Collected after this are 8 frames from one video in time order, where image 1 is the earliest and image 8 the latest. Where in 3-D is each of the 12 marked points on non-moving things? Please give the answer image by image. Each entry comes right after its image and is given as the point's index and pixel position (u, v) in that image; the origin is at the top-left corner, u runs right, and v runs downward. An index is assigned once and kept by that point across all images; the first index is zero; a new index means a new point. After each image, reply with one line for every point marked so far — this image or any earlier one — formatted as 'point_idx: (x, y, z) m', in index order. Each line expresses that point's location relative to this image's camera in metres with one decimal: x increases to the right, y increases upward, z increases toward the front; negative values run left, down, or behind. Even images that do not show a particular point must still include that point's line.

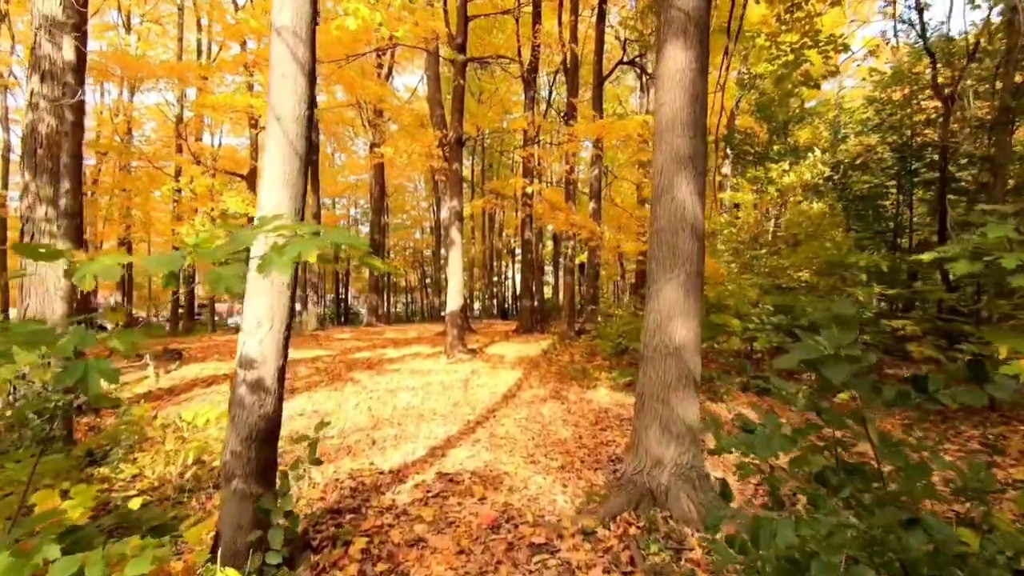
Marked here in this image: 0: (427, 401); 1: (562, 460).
0: (-1.3, -1.7, +7.4) m
1: (+0.5, -1.6, +4.8) m
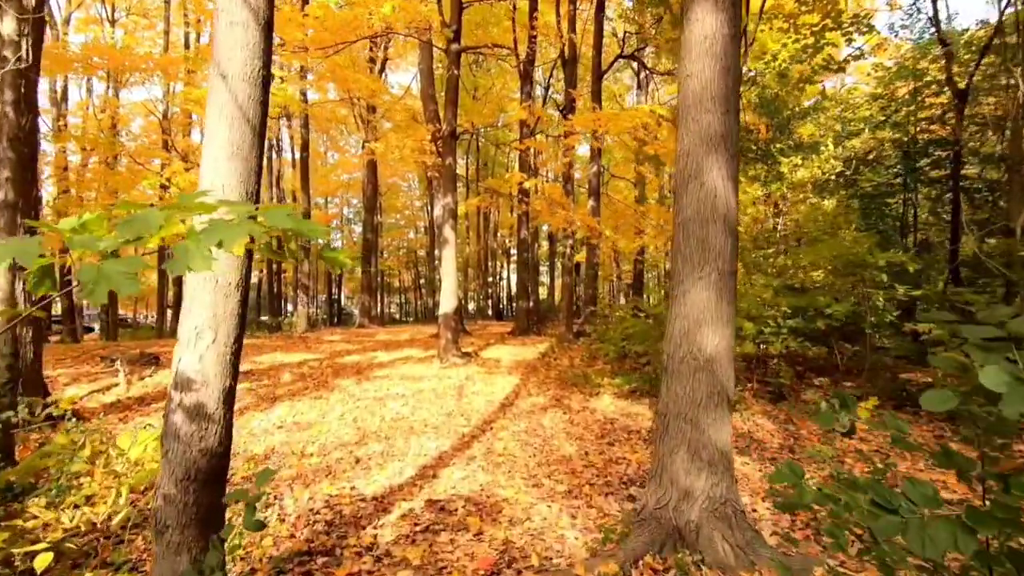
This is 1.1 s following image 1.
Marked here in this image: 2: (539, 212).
0: (-1.3, -1.7, +6.9) m
1: (+0.5, -1.6, +4.2) m
2: (+0.7, +2.1, +13.9) m
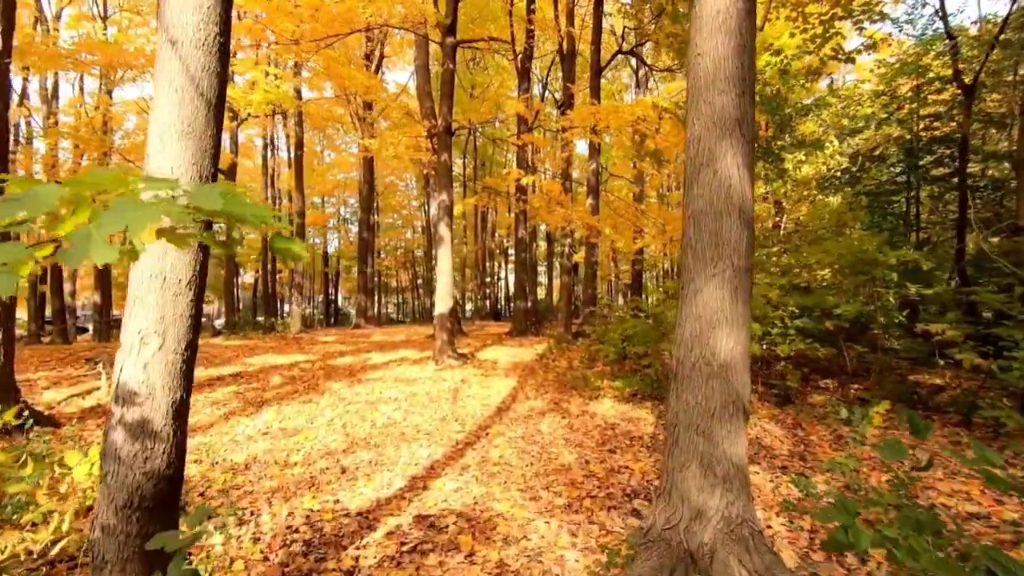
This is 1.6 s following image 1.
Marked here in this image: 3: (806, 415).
0: (-1.3, -1.7, +6.6) m
1: (+0.4, -1.6, +4.0) m
2: (+0.7, +2.1, +13.7) m
3: (+3.8, -1.6, +6.5) m
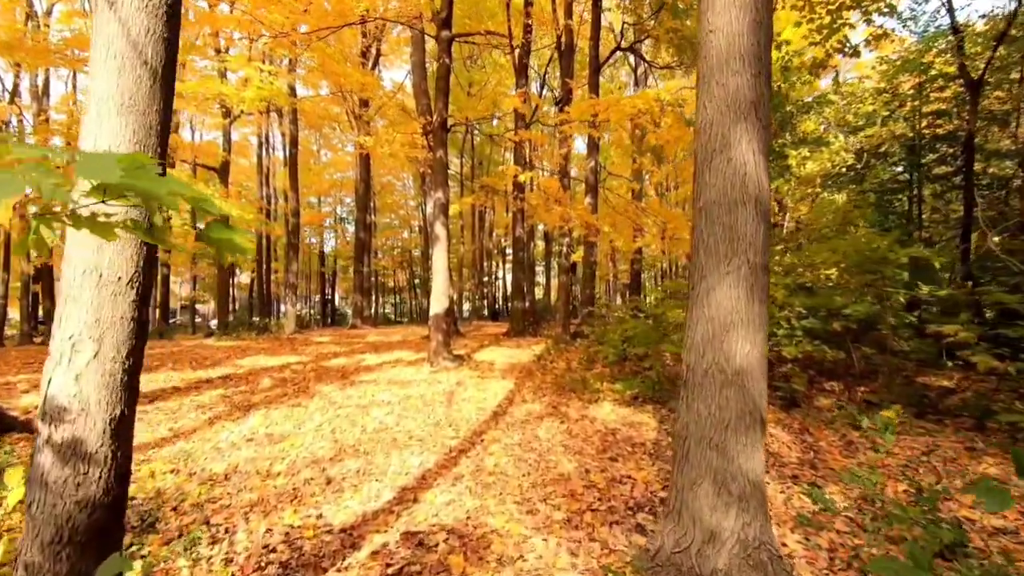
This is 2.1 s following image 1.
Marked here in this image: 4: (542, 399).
0: (-1.4, -1.7, +6.4) m
1: (+0.4, -1.6, +3.7) m
2: (+0.6, +2.1, +13.4) m
3: (+3.7, -1.6, +6.3) m
4: (+0.4, -1.6, +7.4) m
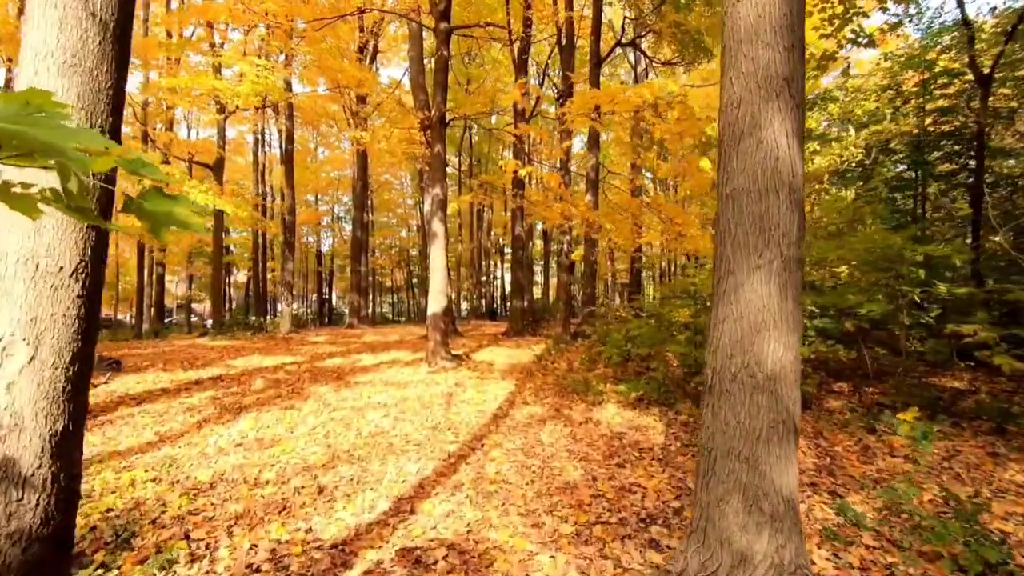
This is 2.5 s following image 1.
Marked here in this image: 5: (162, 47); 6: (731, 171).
0: (-1.4, -1.7, +6.1) m
1: (+0.4, -1.6, +3.5) m
2: (+0.6, +2.1, +13.2) m
3: (+3.8, -1.6, +6.1) m
4: (+0.4, -1.6, +7.2) m
5: (-10.5, +7.2, +15.2) m
6: (+1.0, +0.5, +2.4) m
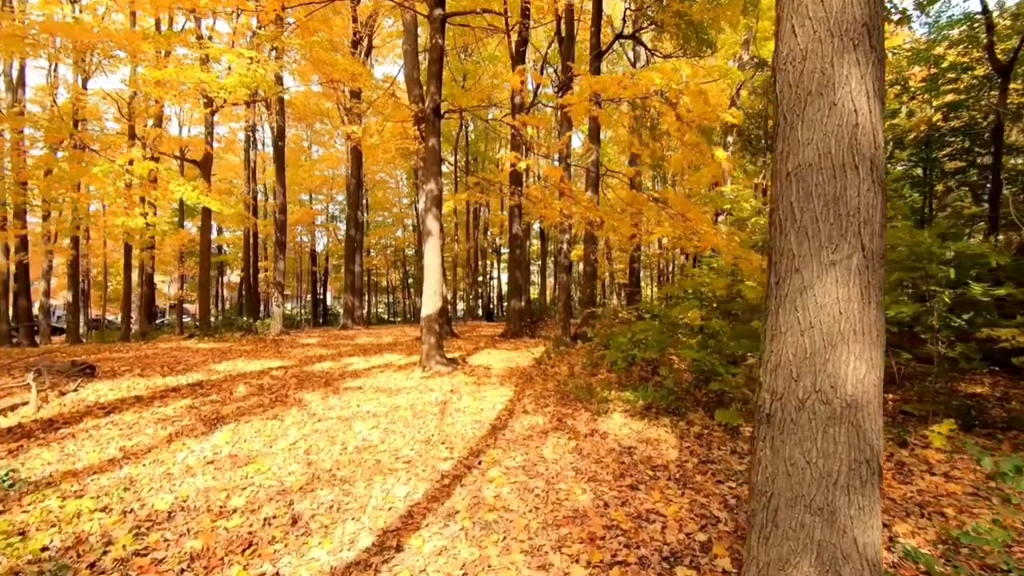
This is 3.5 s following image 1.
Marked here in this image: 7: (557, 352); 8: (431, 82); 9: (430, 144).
0: (-1.4, -1.7, +5.6) m
1: (+0.4, -1.6, +3.0) m
2: (+0.5, +2.1, +12.7) m
3: (+3.8, -1.6, +5.6) m
4: (+0.4, -1.6, +6.7) m
5: (-10.6, +7.2, +14.6) m
6: (+1.0, +0.5, +1.9) m
7: (+0.9, -1.3, +10.7) m
8: (-1.6, +4.1, +10.0) m
9: (-1.6, +2.8, +9.9) m
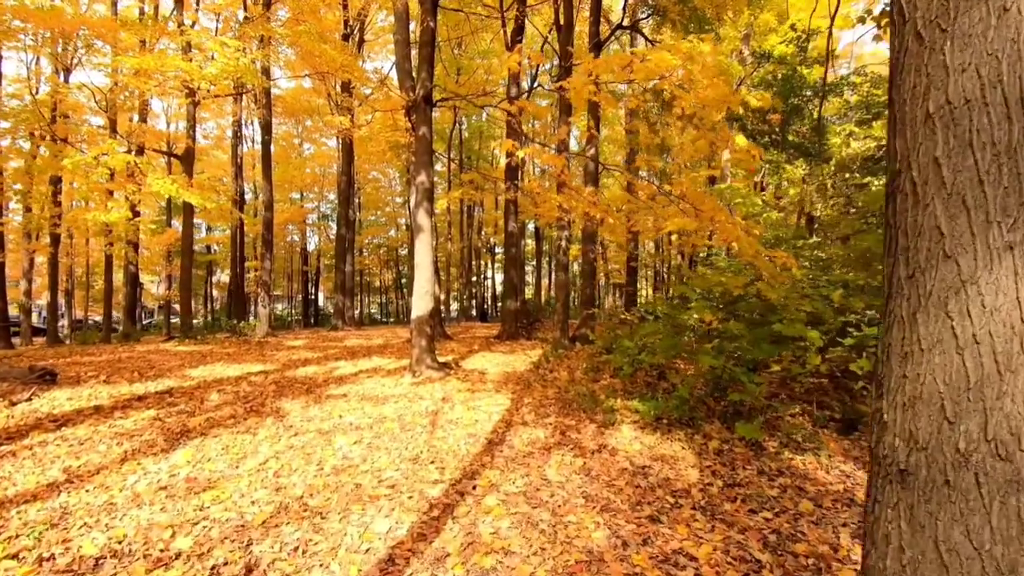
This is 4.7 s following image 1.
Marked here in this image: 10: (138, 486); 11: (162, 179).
0: (-1.4, -1.7, +5.0) m
1: (+0.5, -1.6, +2.4) m
2: (+0.4, +2.1, +12.1) m
3: (+3.7, -1.6, +5.0) m
4: (+0.4, -1.6, +6.1) m
5: (-10.7, +7.2, +13.9) m
6: (+1.1, +0.5, +1.3) m
7: (+0.9, -1.3, +10.1) m
8: (-1.7, +4.1, +9.4) m
9: (-1.7, +2.8, +9.2) m
10: (-3.1, -1.6, +4.2) m
11: (-10.0, +3.1, +14.5) m
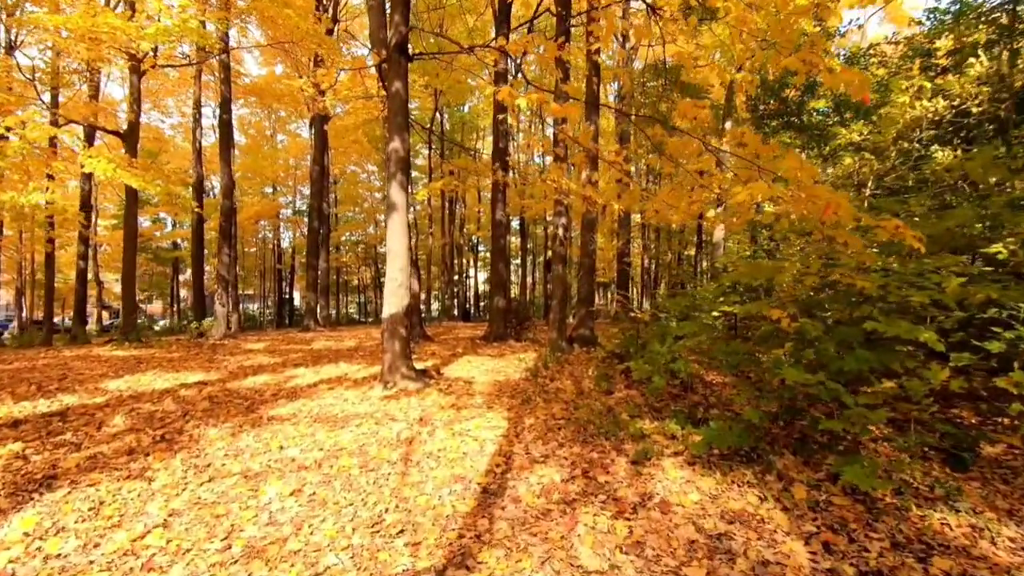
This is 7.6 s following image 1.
0: (-1.3, -1.5, +3.4) m
1: (+0.6, -1.5, +0.8) m
2: (+0.2, +2.2, +10.5) m
3: (+3.8, -1.5, +3.6) m
4: (+0.4, -1.5, +4.5) m
5: (-10.9, +7.3, +11.9) m
6: (+1.3, +0.7, -0.3) m
7: (+0.7, -1.2, +8.5) m
8: (-1.8, +4.2, +7.7) m
9: (-1.8, +2.9, +7.6) m
10: (-3.0, -1.5, +2.5) m
11: (-10.3, +3.2, +12.5) m
